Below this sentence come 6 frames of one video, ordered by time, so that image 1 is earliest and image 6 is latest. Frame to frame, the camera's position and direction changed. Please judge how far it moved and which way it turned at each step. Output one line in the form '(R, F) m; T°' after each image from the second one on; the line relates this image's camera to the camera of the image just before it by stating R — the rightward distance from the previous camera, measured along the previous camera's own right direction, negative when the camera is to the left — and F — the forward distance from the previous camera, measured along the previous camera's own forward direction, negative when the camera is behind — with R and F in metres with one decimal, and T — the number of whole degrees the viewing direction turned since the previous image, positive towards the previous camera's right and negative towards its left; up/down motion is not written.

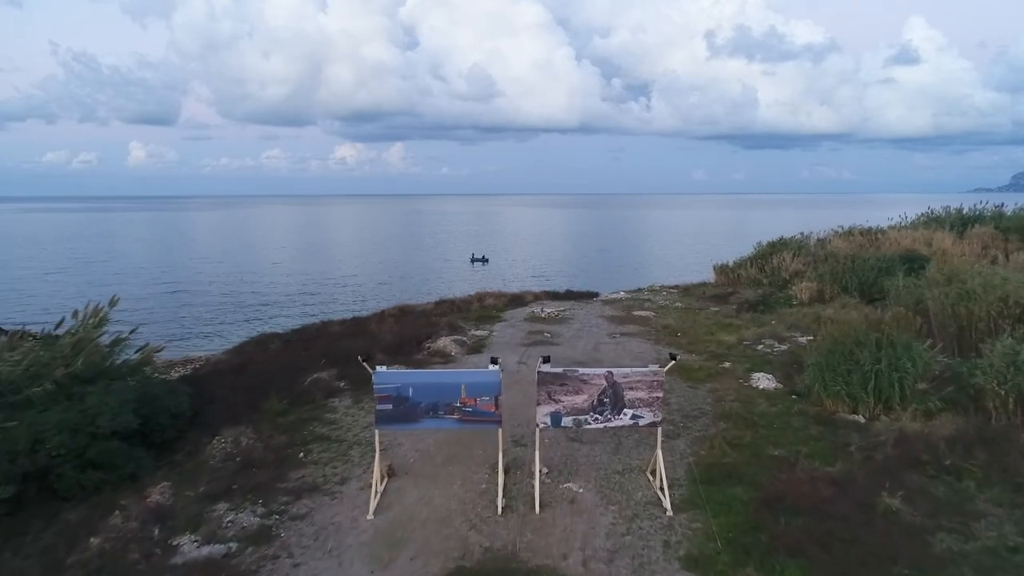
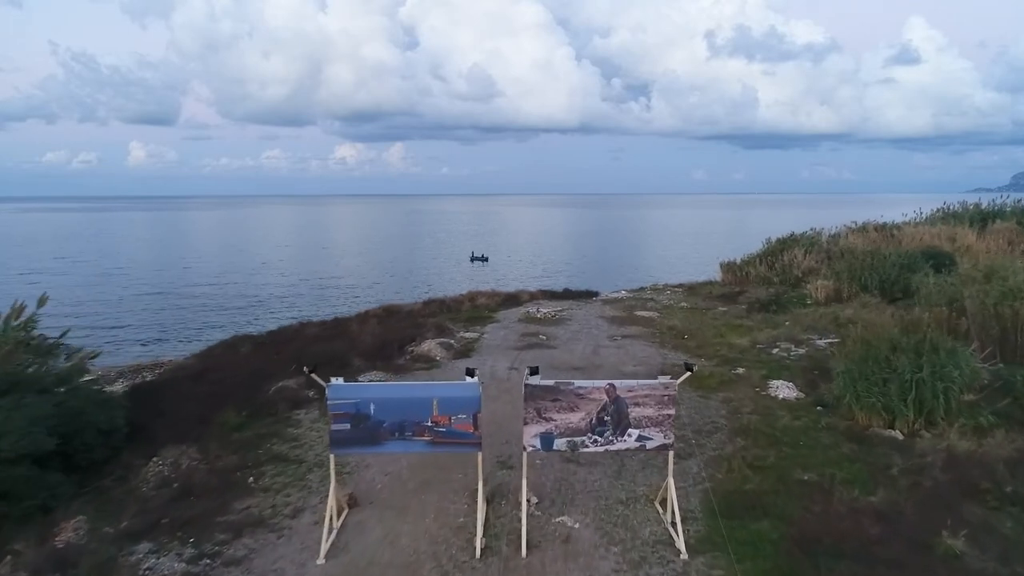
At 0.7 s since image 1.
(+0.2, +1.7) m; 0°
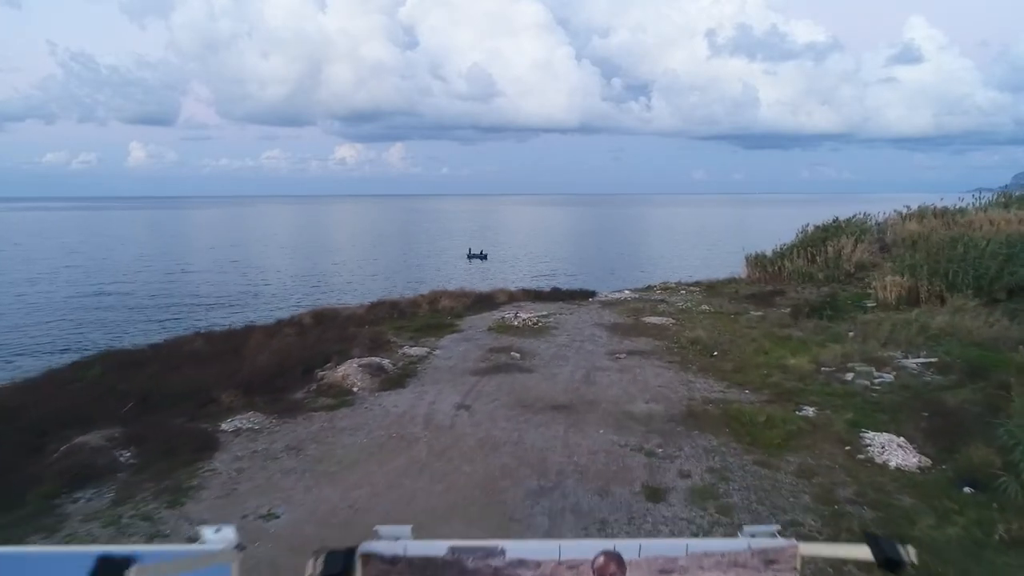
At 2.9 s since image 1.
(+0.6, +5.6) m; 0°
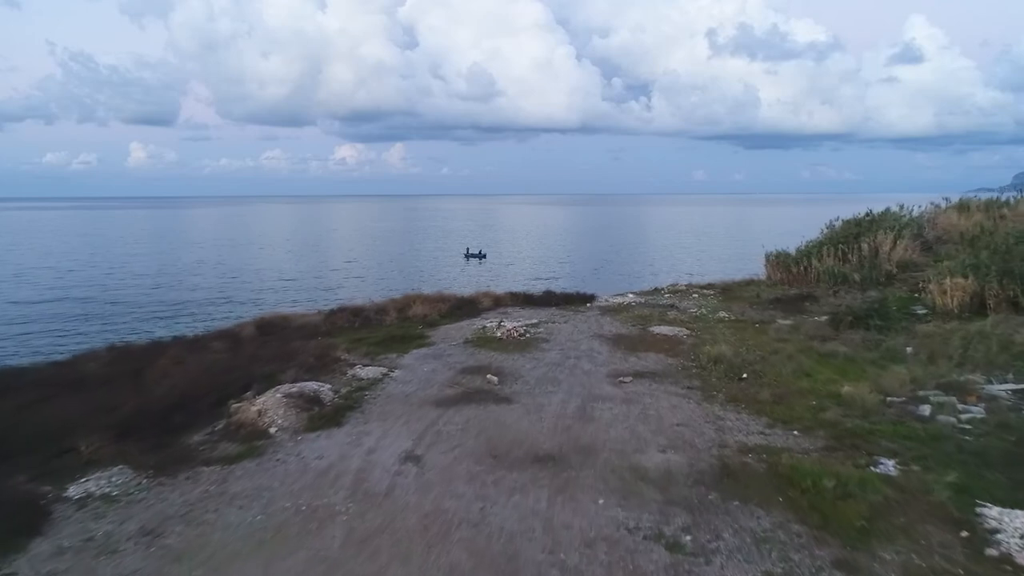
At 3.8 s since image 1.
(+0.3, +2.9) m; 0°
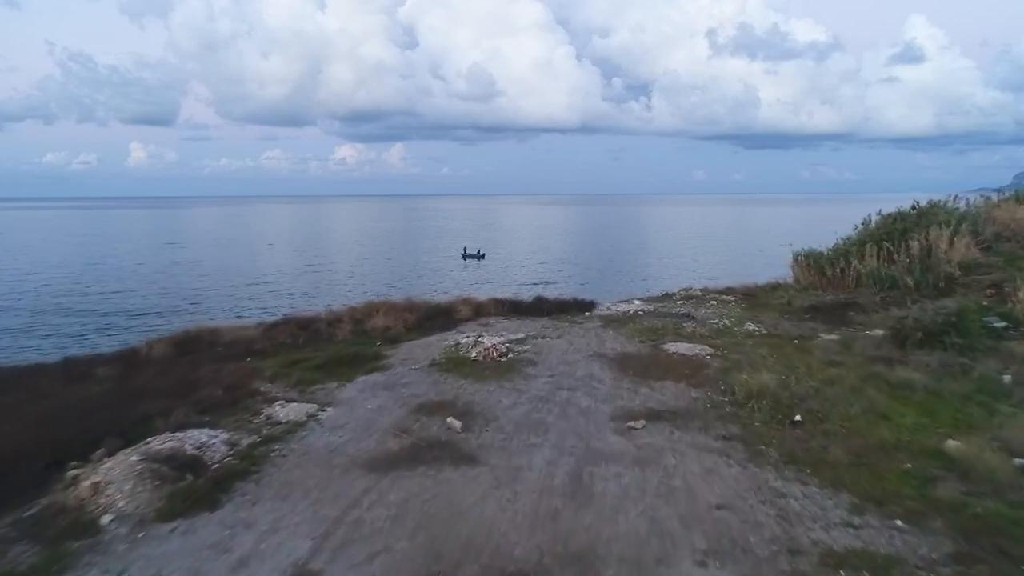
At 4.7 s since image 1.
(+0.2, +3.0) m; 0°
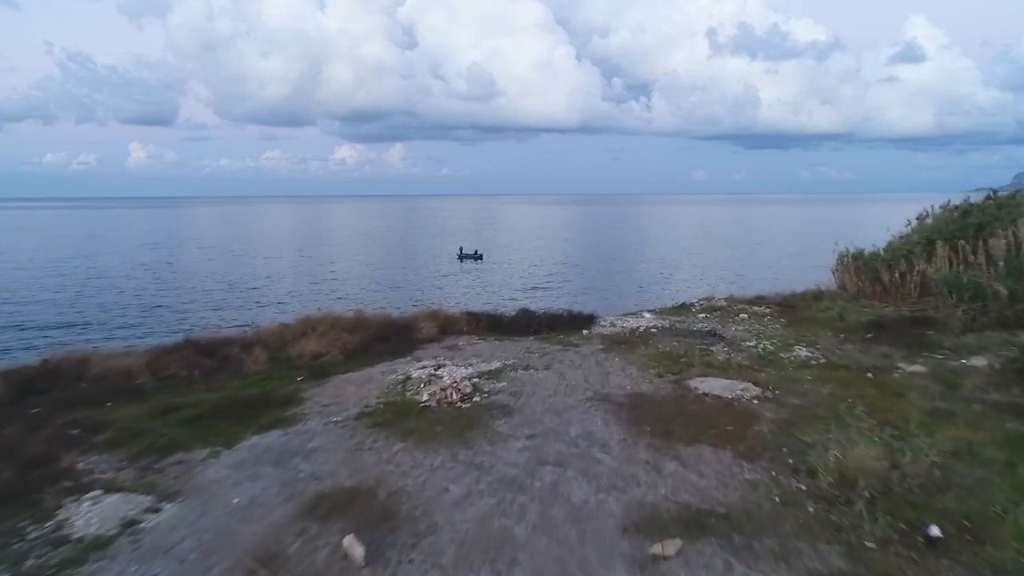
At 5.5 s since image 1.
(+0.3, +3.3) m; 0°
